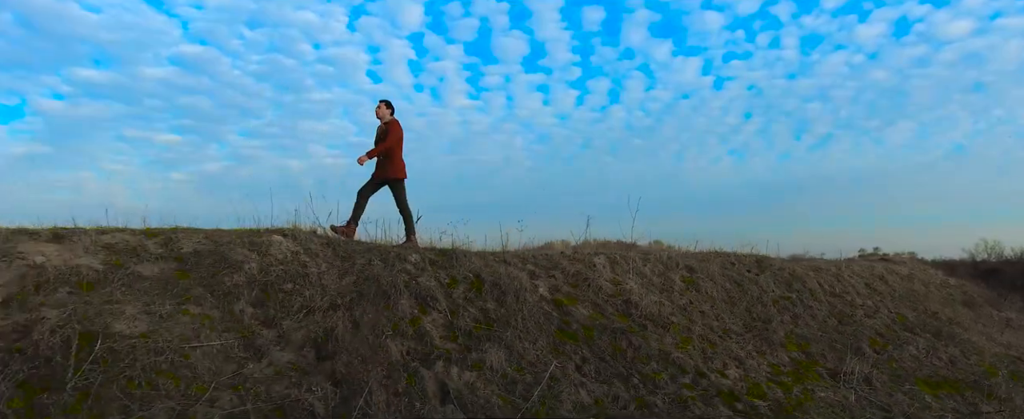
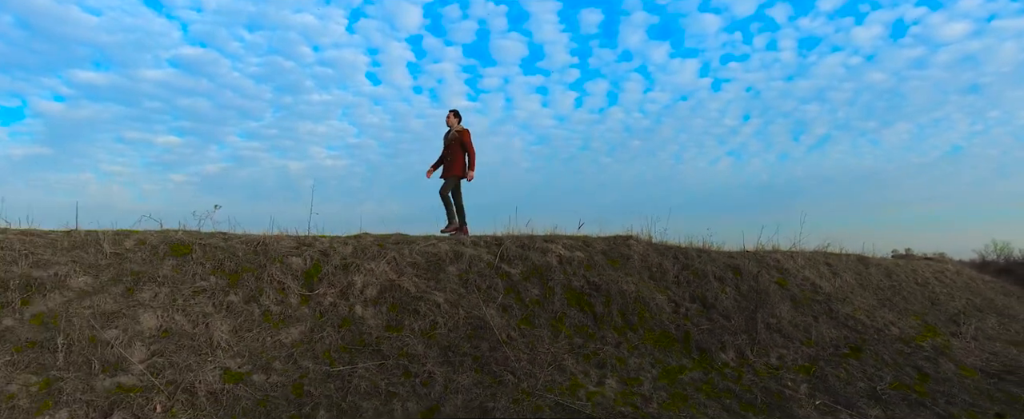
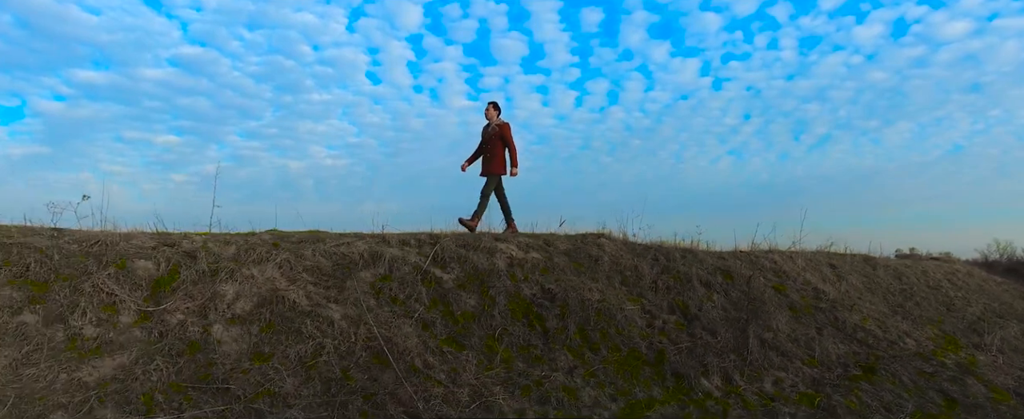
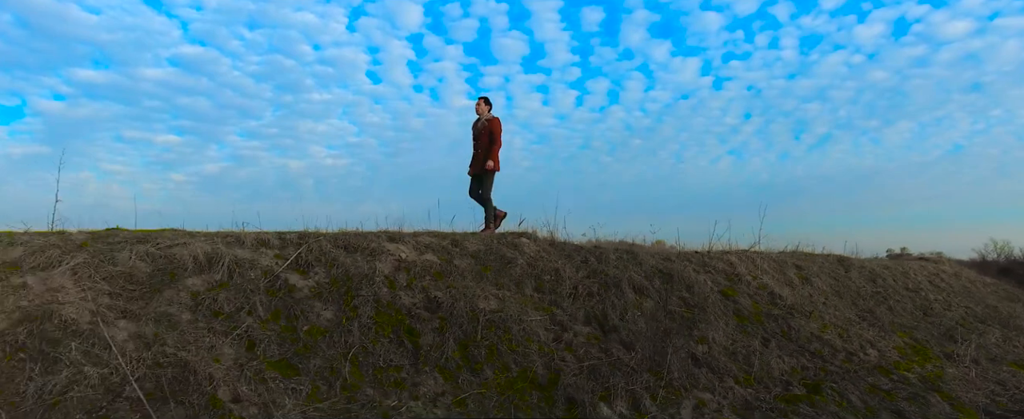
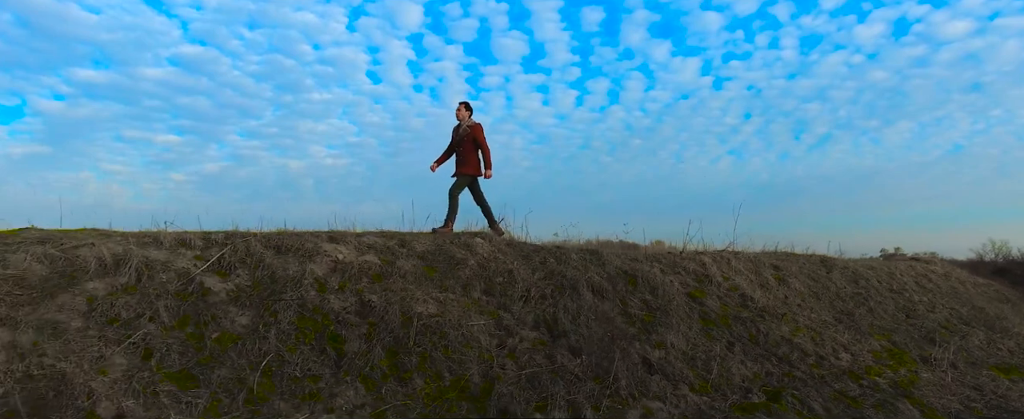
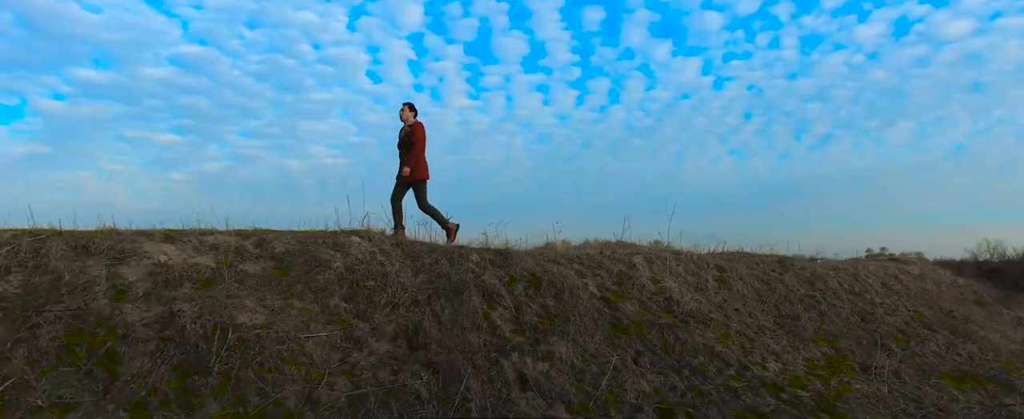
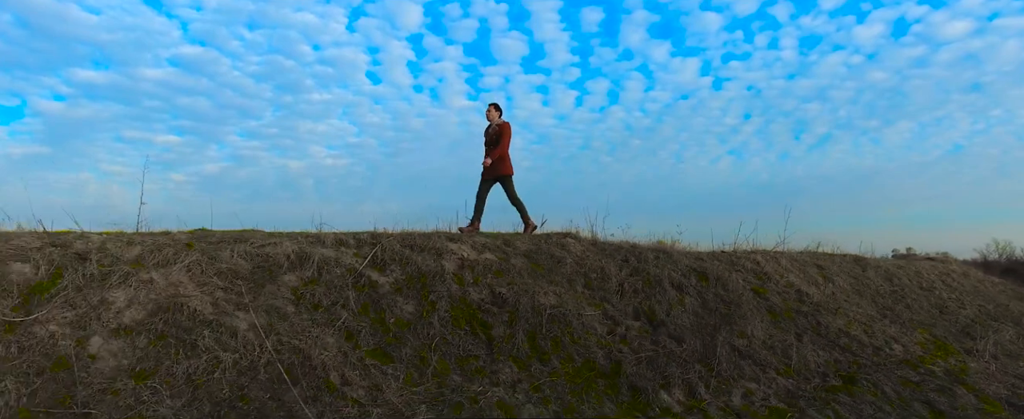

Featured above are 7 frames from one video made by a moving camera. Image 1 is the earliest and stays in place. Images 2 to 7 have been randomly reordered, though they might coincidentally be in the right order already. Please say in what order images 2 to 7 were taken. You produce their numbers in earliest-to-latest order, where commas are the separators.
6, 5, 4, 7, 3, 2
